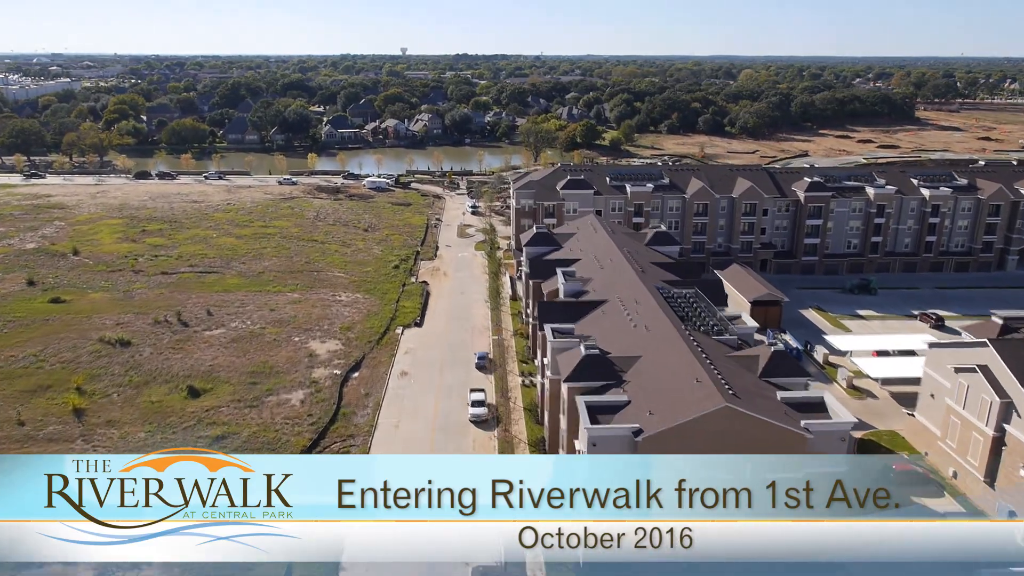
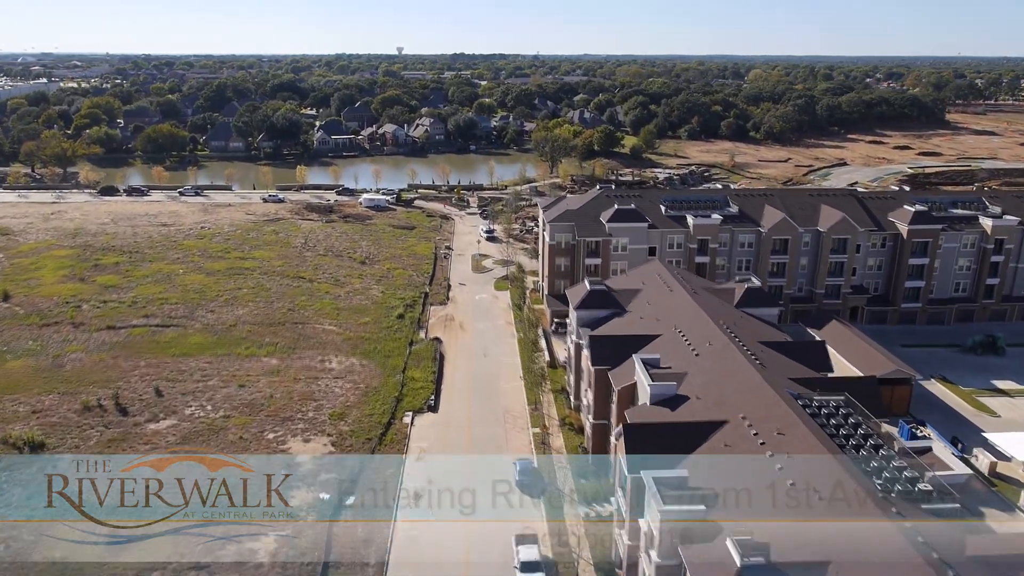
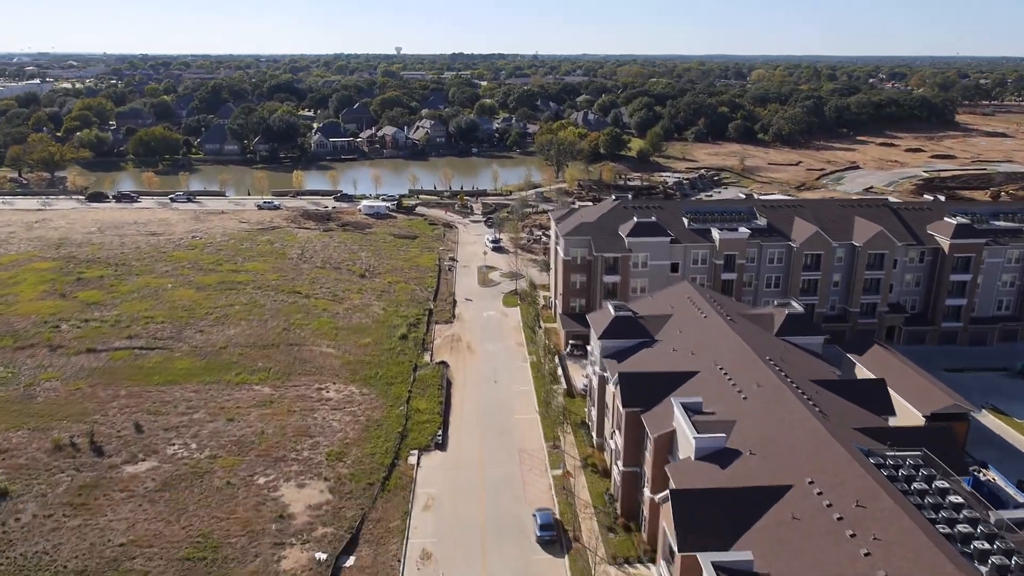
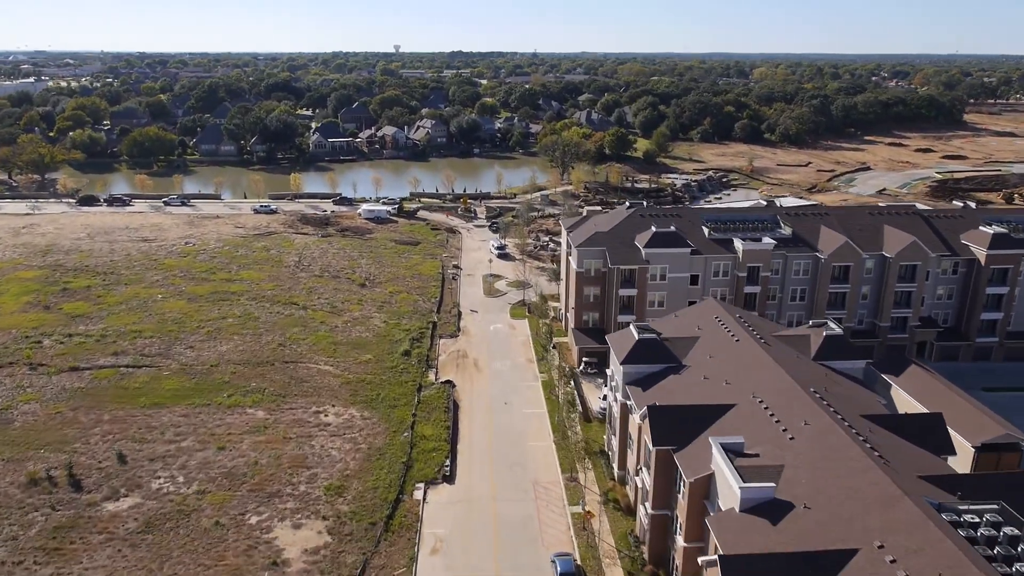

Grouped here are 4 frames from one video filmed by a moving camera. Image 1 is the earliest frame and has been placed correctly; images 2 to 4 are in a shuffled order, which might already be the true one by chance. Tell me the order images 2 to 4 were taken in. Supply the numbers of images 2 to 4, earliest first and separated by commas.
2, 3, 4
